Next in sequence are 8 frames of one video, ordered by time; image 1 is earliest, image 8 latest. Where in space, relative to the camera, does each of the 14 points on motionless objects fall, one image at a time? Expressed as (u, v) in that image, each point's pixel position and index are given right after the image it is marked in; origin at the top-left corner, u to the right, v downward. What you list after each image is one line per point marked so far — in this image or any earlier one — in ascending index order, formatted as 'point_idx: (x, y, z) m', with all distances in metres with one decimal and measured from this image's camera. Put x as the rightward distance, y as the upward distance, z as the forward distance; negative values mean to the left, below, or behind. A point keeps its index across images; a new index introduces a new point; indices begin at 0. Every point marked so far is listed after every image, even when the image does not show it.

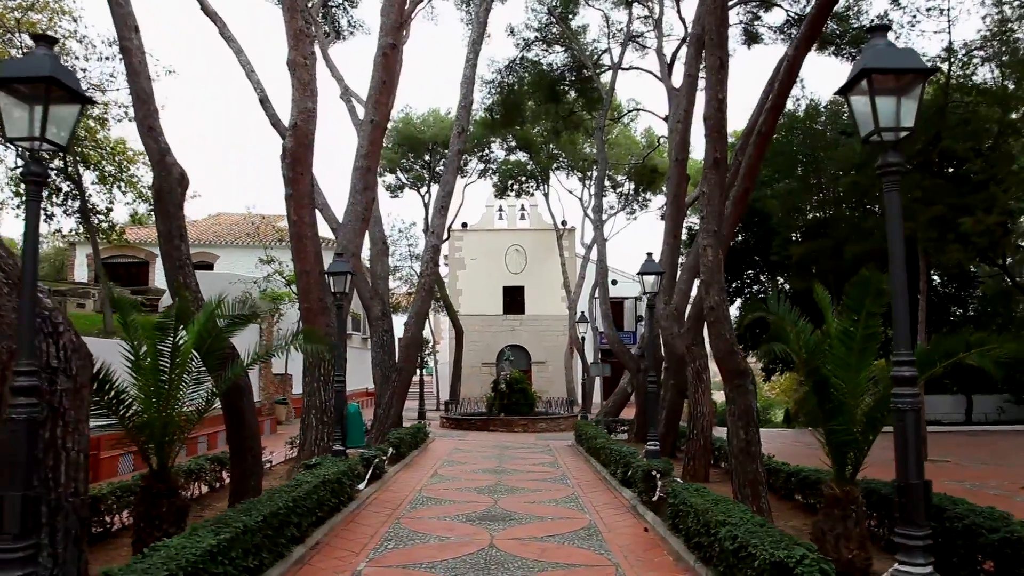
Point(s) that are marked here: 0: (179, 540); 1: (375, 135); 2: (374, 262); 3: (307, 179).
0: (-1.6, -1.2, +3.8) m
1: (-1.6, +1.8, +9.6) m
2: (-2.5, +0.5, +14.8) m
3: (-2.3, +1.2, +8.9) m
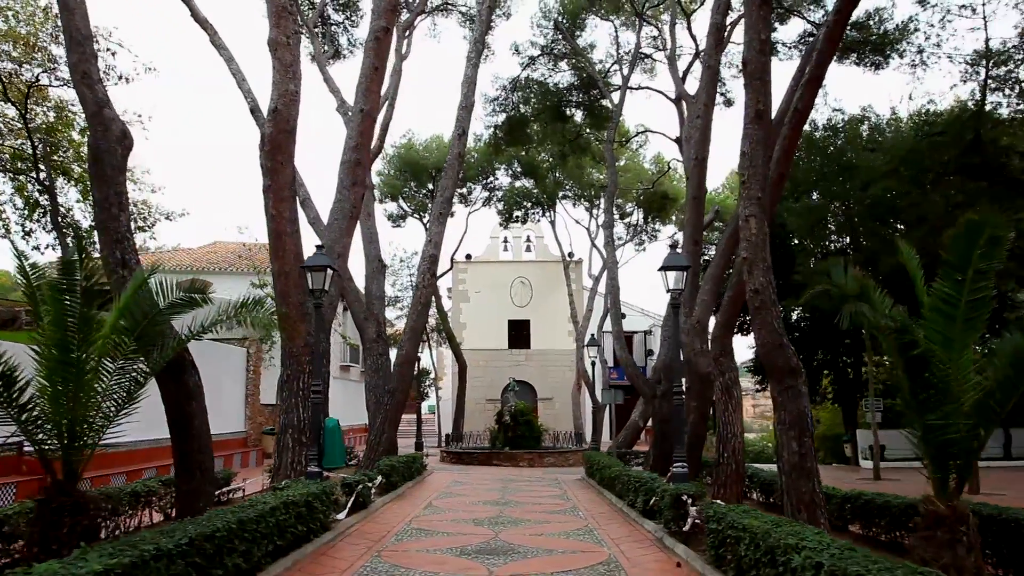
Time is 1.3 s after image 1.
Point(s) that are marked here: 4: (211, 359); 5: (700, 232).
0: (-1.6, -1.0, +2.8) m
1: (-1.6, +1.8, +8.7) m
2: (-2.4, +0.1, +13.9) m
3: (-2.2, +1.2, +8.0) m
4: (-5.0, -1.2, +13.5) m
5: (+2.2, +0.7, +9.6) m
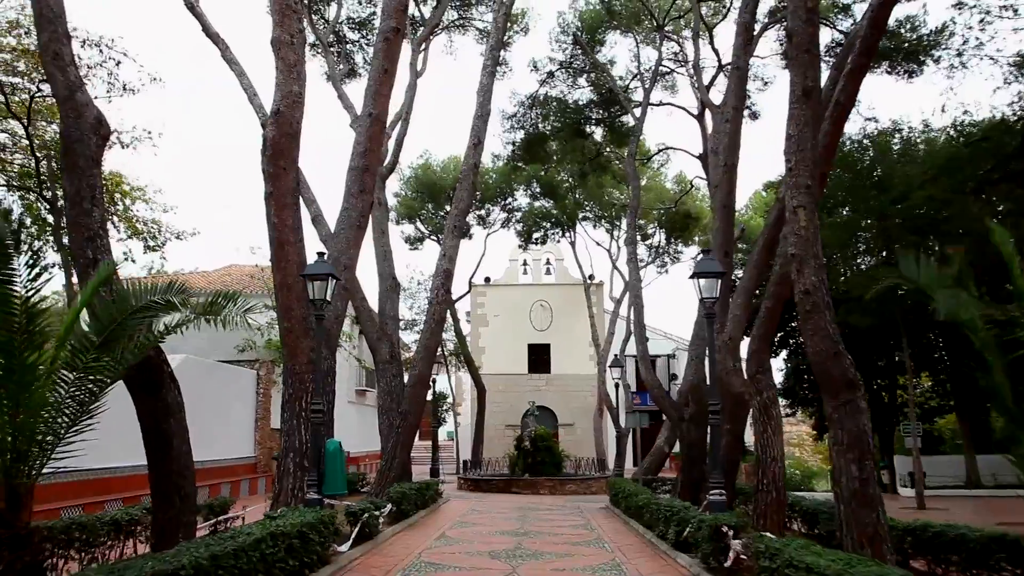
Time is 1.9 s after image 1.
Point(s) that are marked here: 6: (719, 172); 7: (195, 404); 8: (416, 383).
0: (-1.5, -0.9, +2.2) m
1: (-1.4, +1.6, +8.2) m
2: (-2.1, -0.2, +13.4) m
3: (-2.1, +1.1, +7.5) m
4: (-4.7, -1.5, +13.0) m
5: (+2.4, +0.5, +9.0) m
6: (+2.4, +1.3, +9.3) m
7: (-4.7, -1.7, +12.0) m
8: (-1.2, -1.2, +9.8) m
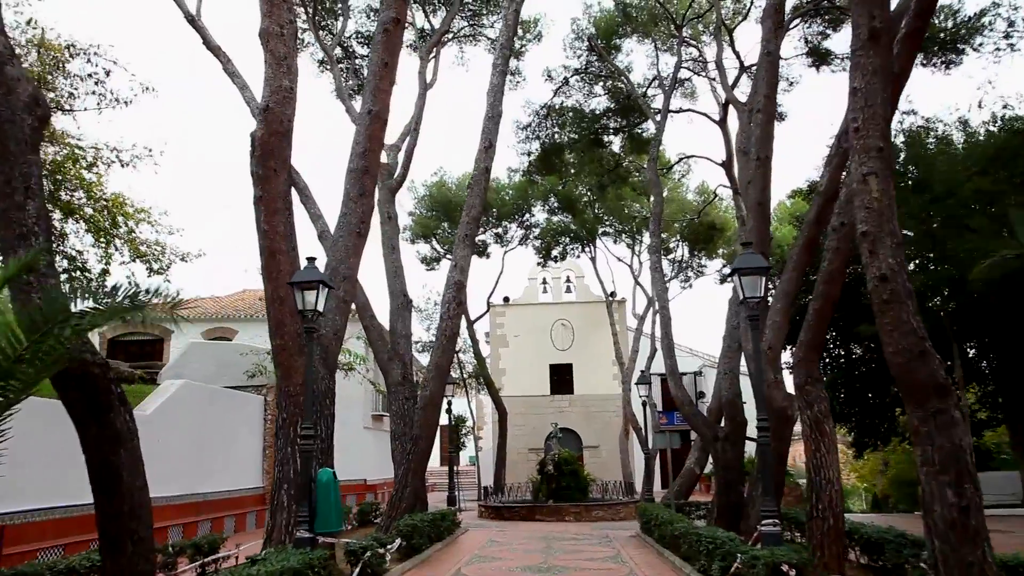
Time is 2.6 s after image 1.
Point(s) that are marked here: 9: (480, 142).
0: (-1.5, -0.8, +1.5) m
1: (-1.3, +1.5, +7.6) m
2: (-1.8, -0.5, +12.7) m
3: (-2.0, +0.9, +6.9) m
4: (-4.4, -1.8, +12.4) m
5: (+2.6, +0.5, +8.2) m
6: (+2.5, +1.3, +8.6) m
7: (-4.4, -2.0, +11.3) m
8: (-1.0, -1.3, +9.1) m
9: (-0.4, +1.8, +10.0) m
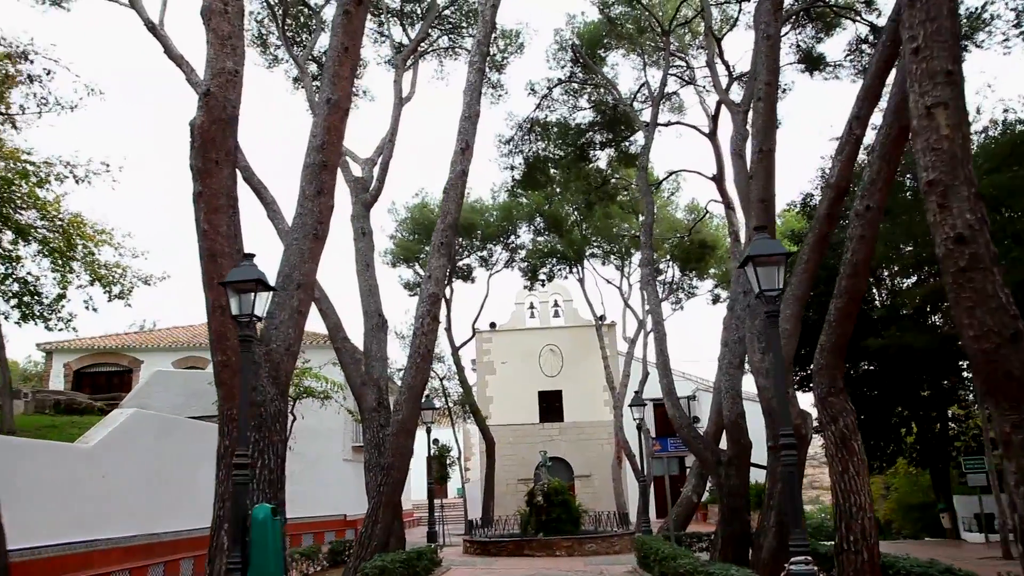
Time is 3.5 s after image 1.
0: (-1.6, -0.7, +0.6) m
1: (-1.5, +1.4, +6.8) m
2: (-2.1, -0.7, +11.8) m
3: (-2.1, +0.9, +6.1) m
4: (-4.6, -2.1, +11.4) m
5: (+2.4, +0.4, +7.4) m
6: (+2.3, +1.2, +7.8) m
7: (-4.6, -2.3, +10.4) m
8: (-1.1, -1.4, +8.2) m
9: (-0.6, +1.7, +9.2) m
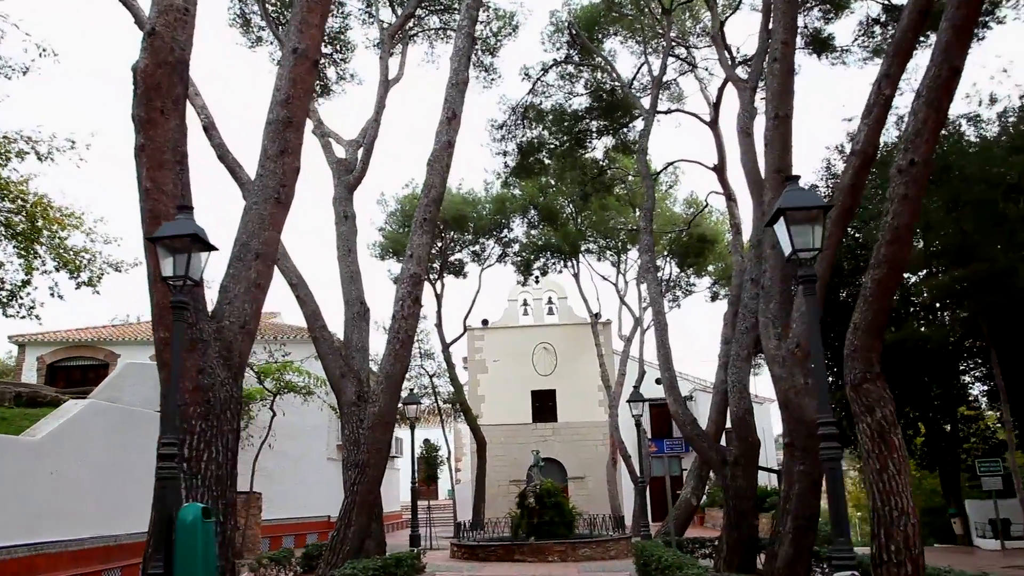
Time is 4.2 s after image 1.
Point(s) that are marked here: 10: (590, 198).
0: (-1.7, -0.5, -0.2) m
1: (-1.6, +1.6, +6.0) m
2: (-2.2, -0.5, +11.0) m
3: (-2.2, +1.1, +5.3) m
4: (-4.8, -1.9, +10.6) m
5: (+2.3, +0.6, +6.7) m
6: (+2.2, +1.4, +7.1) m
7: (-4.8, -2.1, +9.6) m
8: (-1.3, -1.3, +7.4) m
9: (-0.7, +1.8, +8.5) m
10: (+1.9, +2.2, +19.7) m
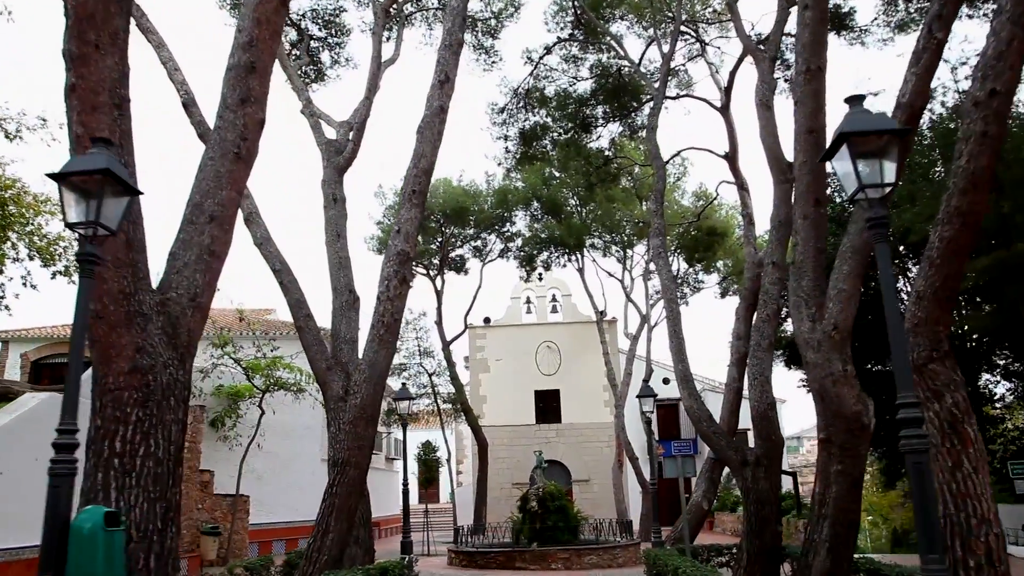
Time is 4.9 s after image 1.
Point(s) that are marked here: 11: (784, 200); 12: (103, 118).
0: (-1.7, -0.3, -0.9) m
1: (-1.6, +1.8, +5.3) m
2: (-2.2, -0.4, +10.2) m
3: (-2.2, +1.3, +4.5) m
4: (-4.8, -1.8, +9.8) m
5: (+2.3, +0.8, +5.9) m
6: (+2.2, +1.6, +6.3) m
7: (-4.8, -1.9, +8.8) m
8: (-1.3, -1.1, +6.6) m
9: (-0.7, +2.0, +7.7) m
10: (+1.9, +2.3, +18.9) m
11: (+3.1, +1.0, +9.1) m
12: (-2.2, +0.9, +4.4) m
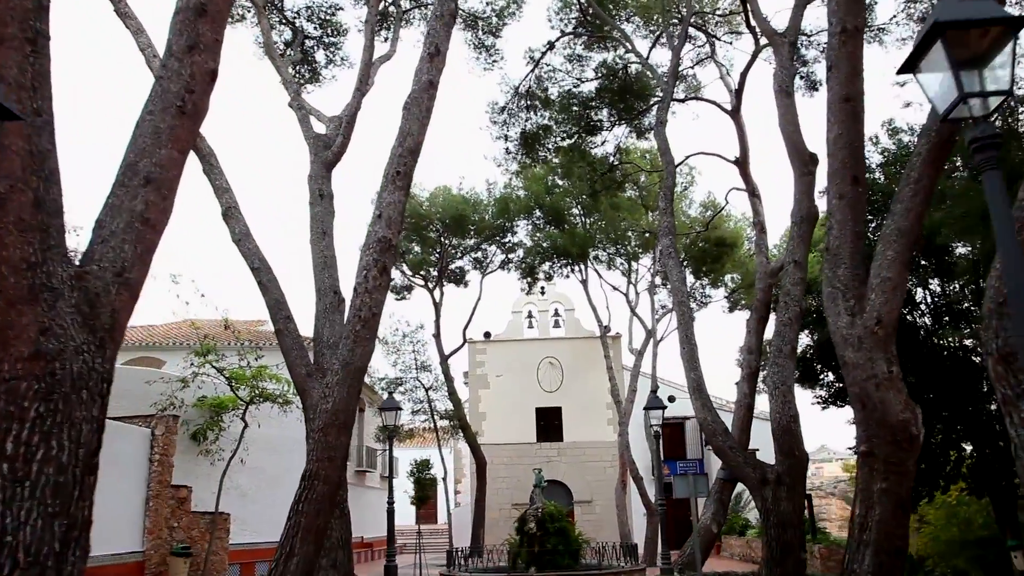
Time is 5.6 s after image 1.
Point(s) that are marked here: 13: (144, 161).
0: (-1.8, 0.0, -1.7) m
1: (-1.6, +1.9, +4.5) m
2: (-2.3, -0.4, +9.5) m
3: (-2.3, +1.4, +3.8) m
4: (-4.8, -1.7, +9.0) m
5: (+2.2, +0.8, +5.1) m
6: (+2.2, +1.6, +5.6) m
7: (-4.8, -1.8, +8.0) m
8: (-1.3, -1.0, +5.8) m
9: (-0.8, +2.1, +7.0) m
10: (+2.0, +2.1, +18.2) m
11: (+3.0, +1.0, +8.4) m
12: (-2.3, +1.1, +3.7) m
13: (-1.9, +0.6, +4.1) m
